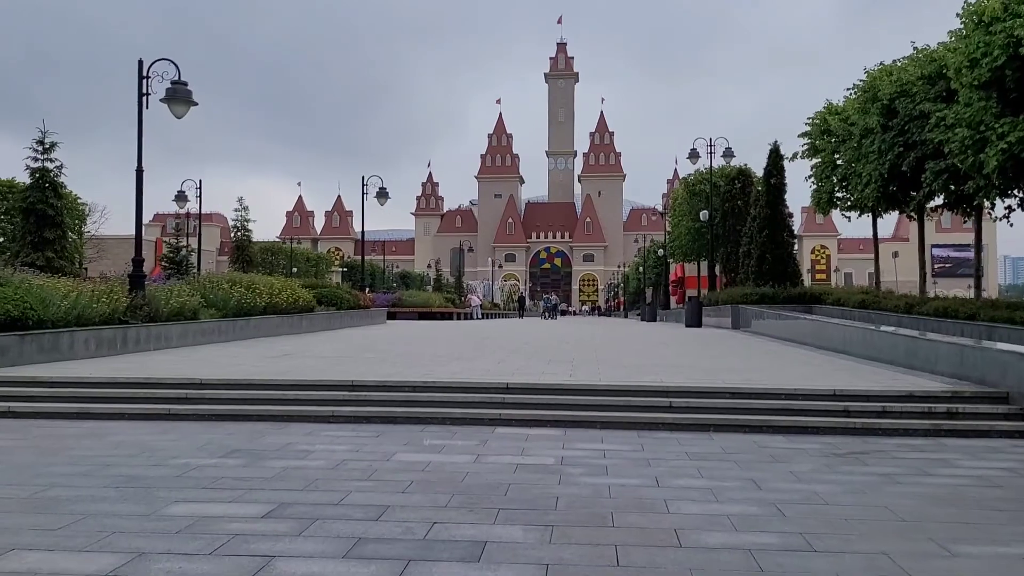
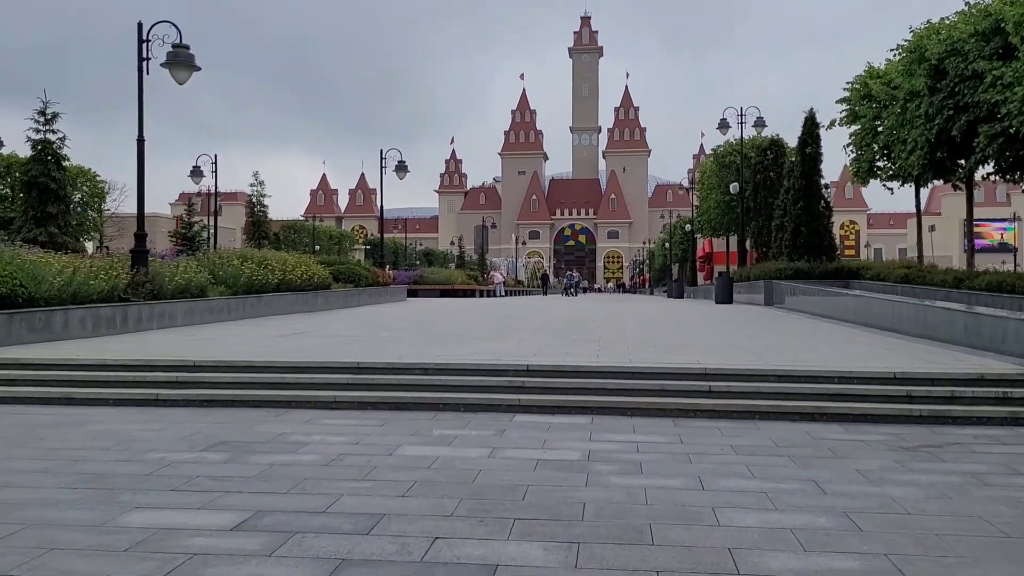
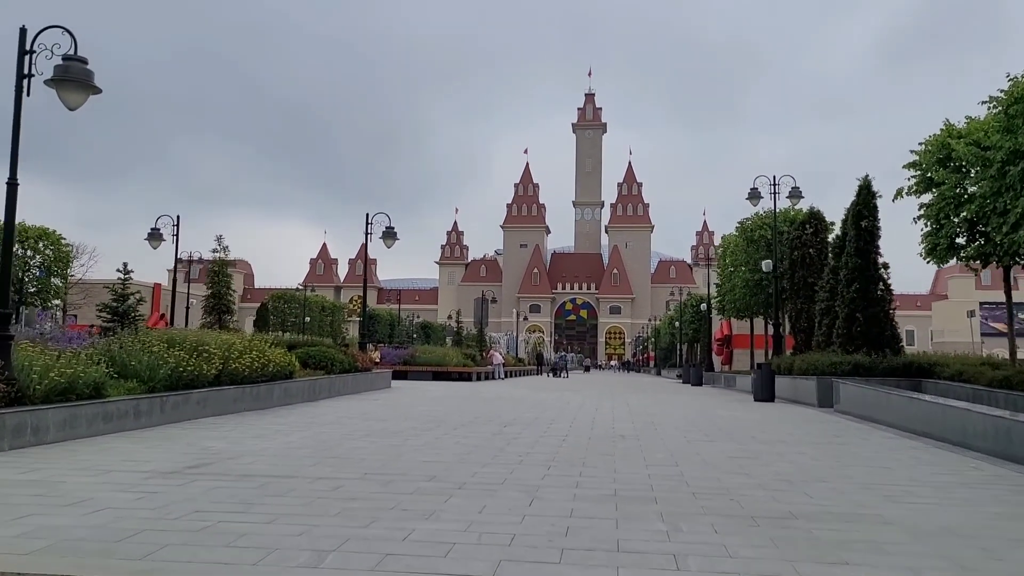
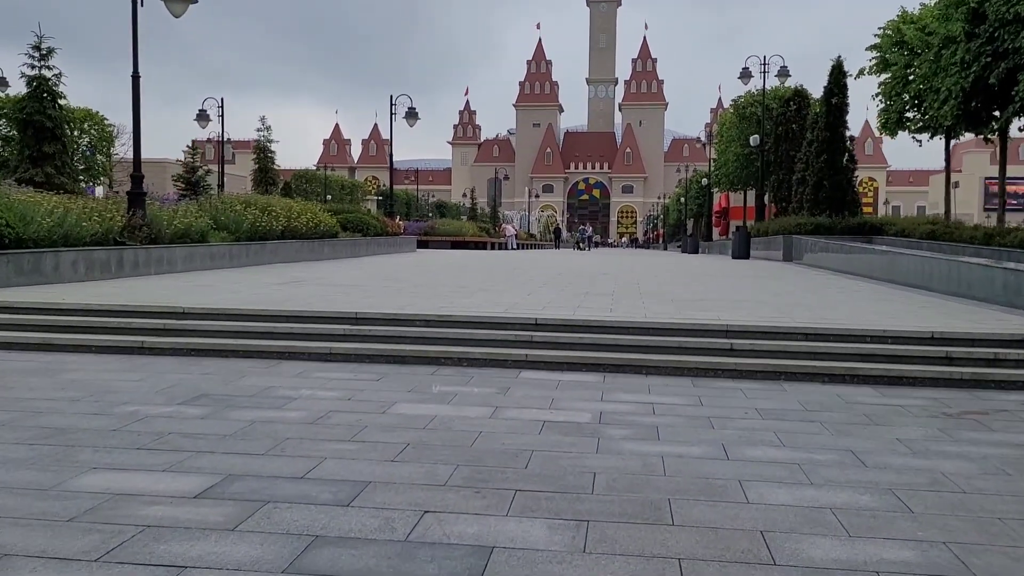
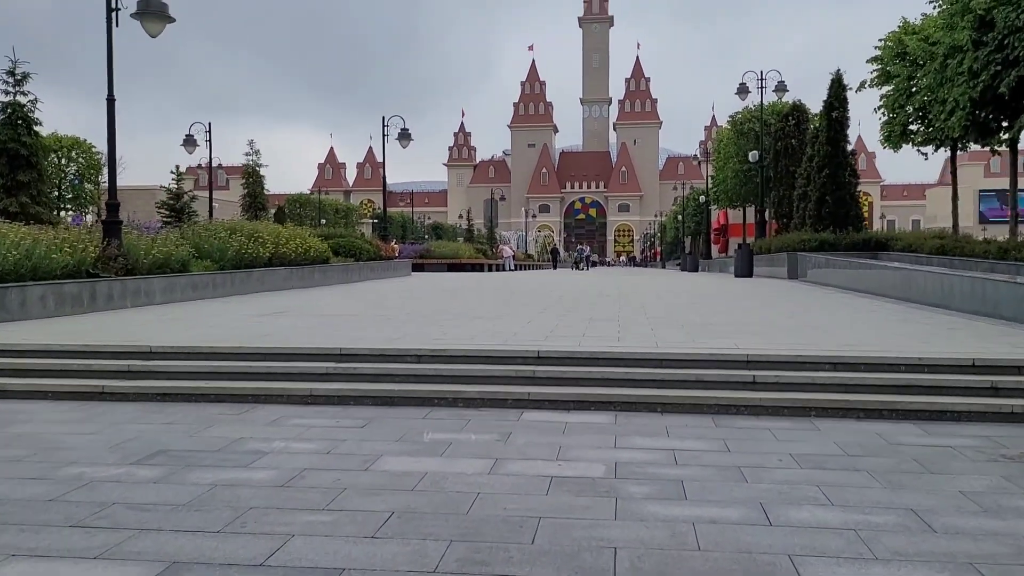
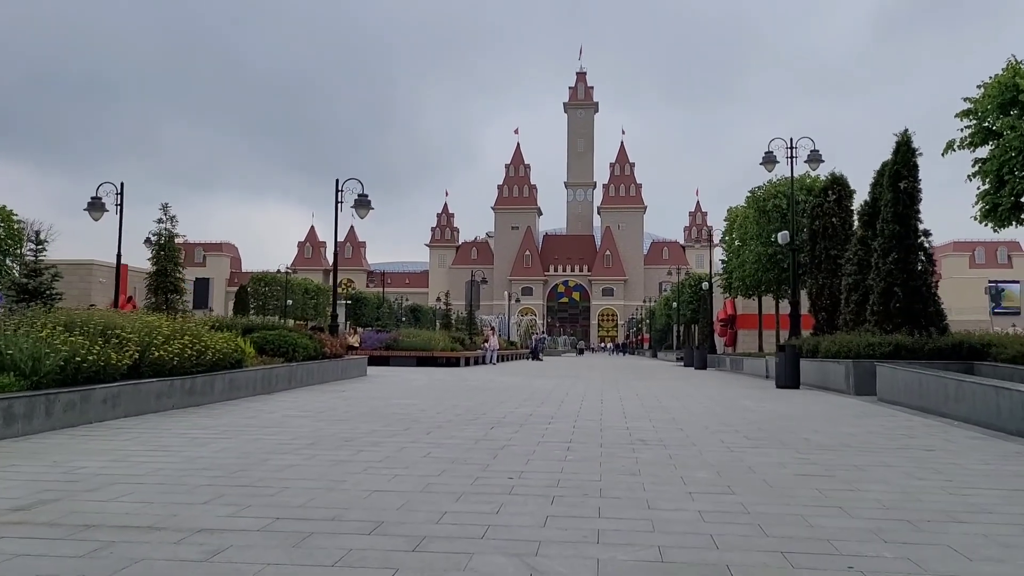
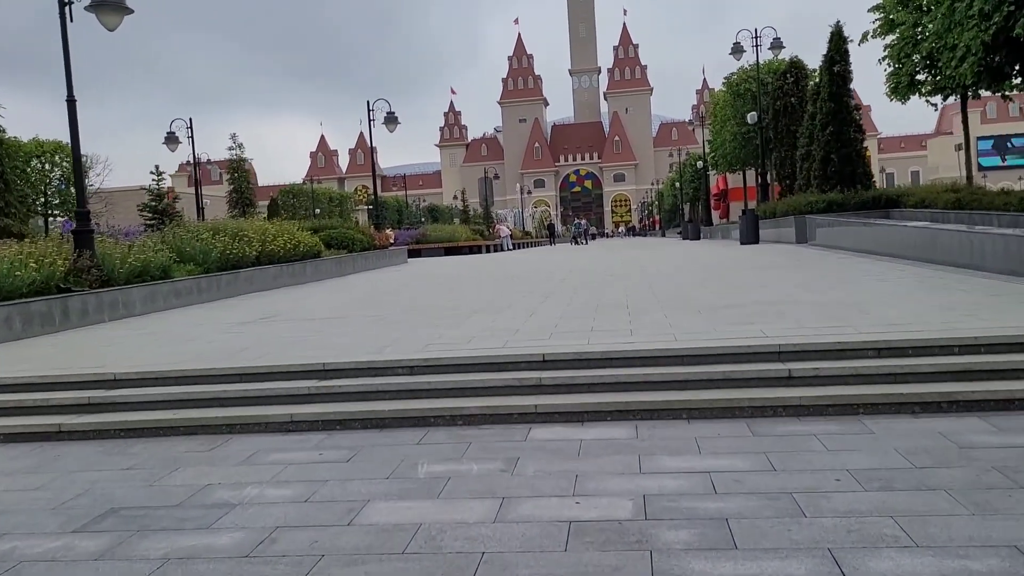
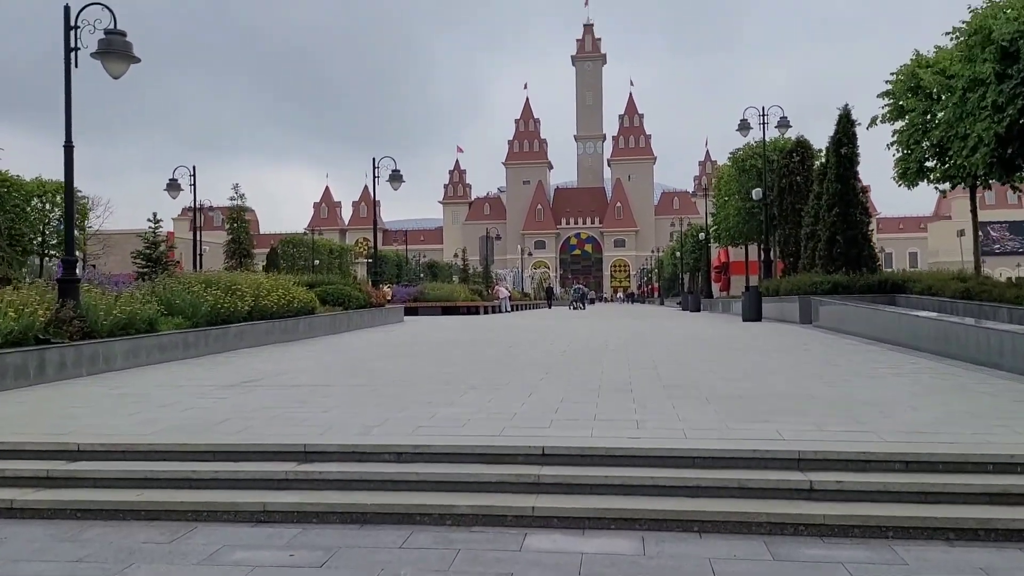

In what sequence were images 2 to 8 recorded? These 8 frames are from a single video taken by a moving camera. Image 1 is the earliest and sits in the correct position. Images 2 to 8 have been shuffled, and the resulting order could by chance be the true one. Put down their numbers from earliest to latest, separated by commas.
2, 4, 5, 7, 8, 3, 6
